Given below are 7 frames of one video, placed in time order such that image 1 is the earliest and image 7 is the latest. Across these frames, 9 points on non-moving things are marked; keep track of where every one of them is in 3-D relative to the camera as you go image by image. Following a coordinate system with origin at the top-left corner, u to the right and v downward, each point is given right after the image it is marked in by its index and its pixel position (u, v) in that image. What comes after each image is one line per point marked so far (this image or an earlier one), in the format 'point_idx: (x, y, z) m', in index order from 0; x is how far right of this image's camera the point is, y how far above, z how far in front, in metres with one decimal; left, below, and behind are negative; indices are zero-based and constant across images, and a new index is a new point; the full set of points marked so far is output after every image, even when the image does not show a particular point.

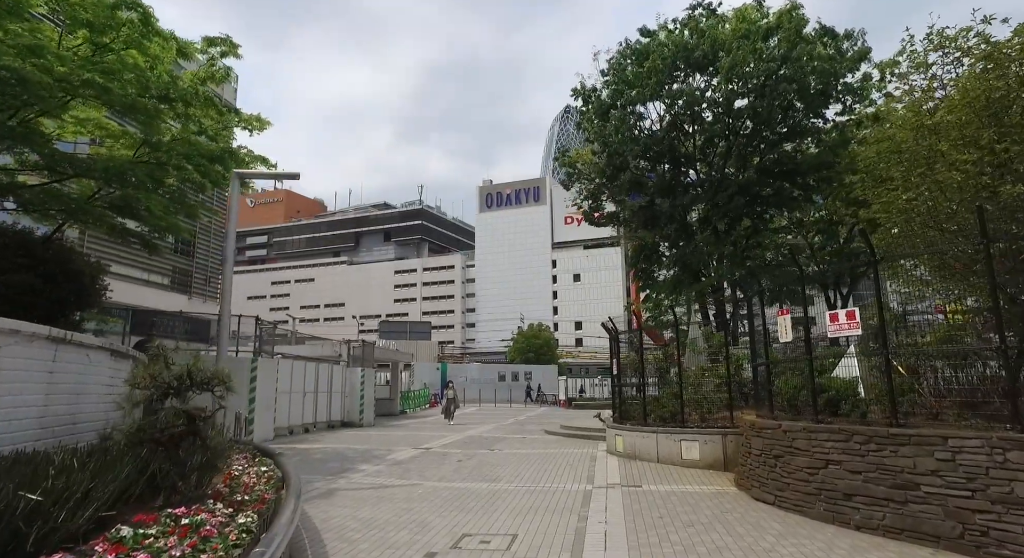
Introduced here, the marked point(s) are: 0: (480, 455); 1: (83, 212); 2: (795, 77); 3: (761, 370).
0: (-0.6, -3.4, +11.2) m
1: (-6.4, +1.0, +8.6) m
2: (+8.0, +5.7, +16.4) m
3: (+3.6, -1.3, +8.2) m
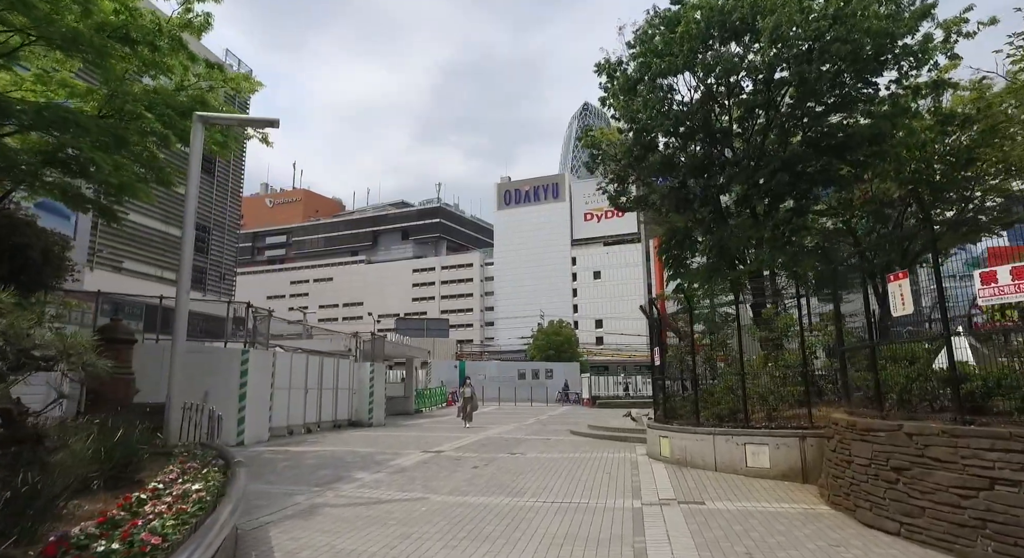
0: (-0.2, -3.0, +9.6) m
1: (-6.1, +1.4, +7.3) m
2: (+8.5, +6.1, +14.6) m
3: (+3.8, -0.9, +6.5) m
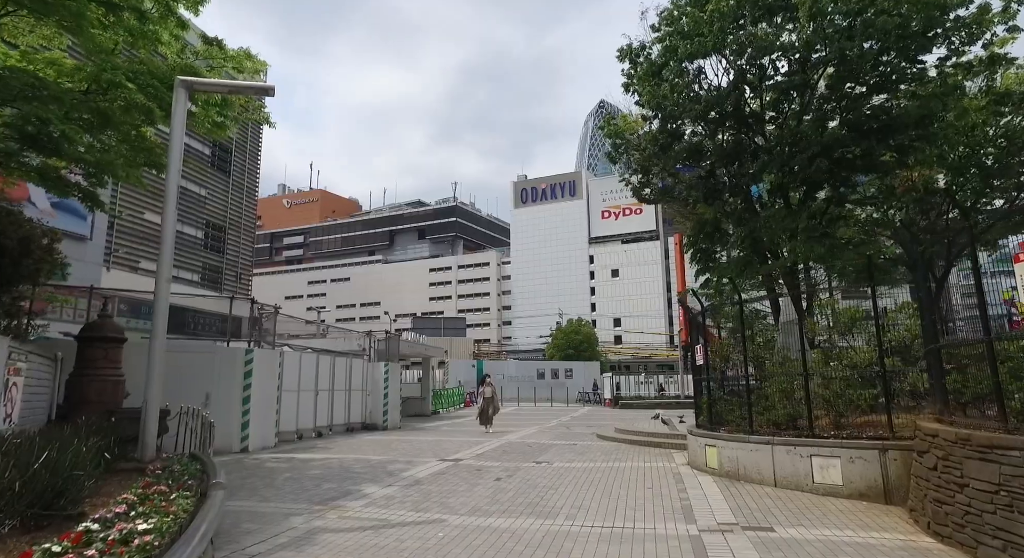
0: (+0.2, -2.9, +8.7) m
1: (-5.8, +1.5, +6.5) m
2: (+9.0, +6.3, +13.5) m
3: (+4.1, -0.7, +5.5) m
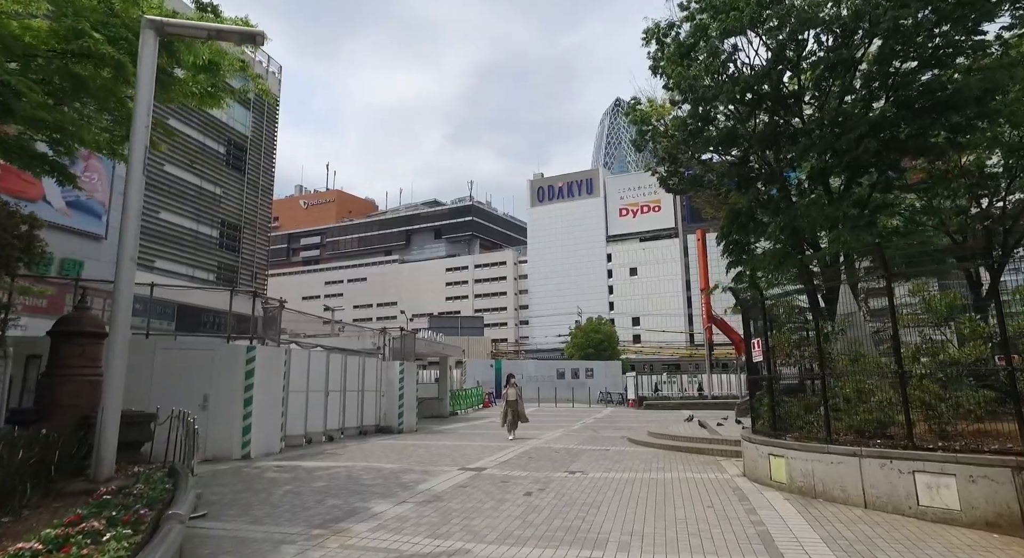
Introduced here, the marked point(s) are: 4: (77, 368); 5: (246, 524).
0: (+0.6, -2.7, +7.7) m
1: (-5.5, +1.6, +5.7) m
2: (+9.5, +6.6, +12.2) m
3: (+4.4, -0.5, +4.3) m
4: (-5.0, -1.0, +6.6) m
5: (-2.4, -2.3, +5.3) m
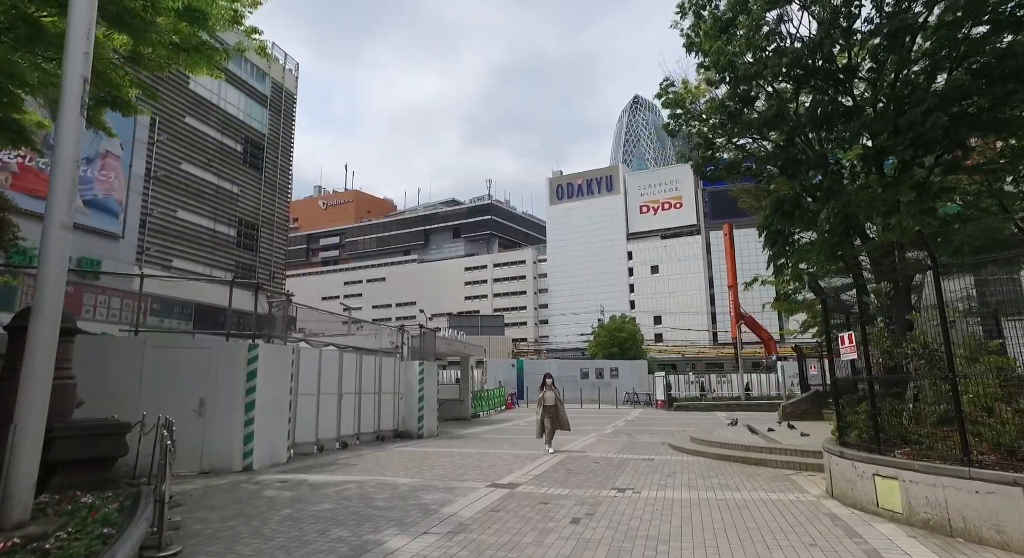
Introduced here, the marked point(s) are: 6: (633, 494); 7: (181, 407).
0: (+1.1, -2.5, +6.4) m
1: (-5.1, +1.8, +4.6) m
2: (+10.0, +6.8, +10.6) m
3: (+4.8, -0.3, +3.0) m
4: (-4.6, -0.9, +5.6) m
5: (-2.1, -2.1, +4.2) m
6: (+1.5, -2.6, +7.0) m
7: (-4.9, -1.9, +8.5) m
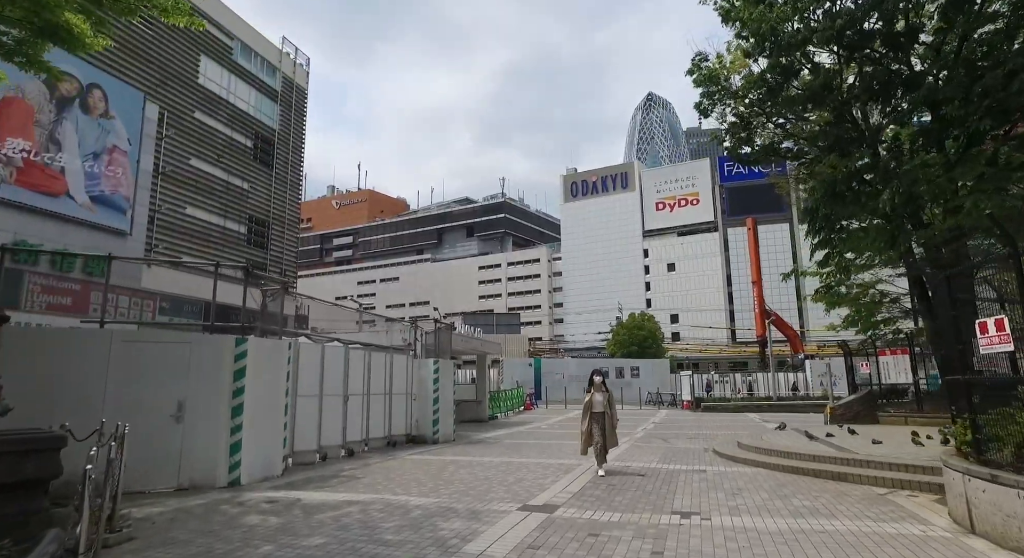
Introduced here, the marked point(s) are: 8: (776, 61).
0: (+1.4, -2.3, +5.1) m
1: (-4.8, +2.0, +3.4) m
2: (+10.4, +7.1, +9.1) m
3: (+5.0, 0.0, +1.5) m
4: (-4.3, -0.7, +4.3) m
5: (-1.8, -1.9, +2.9) m
6: (+1.8, -2.4, +5.6) m
7: (-4.5, -1.7, +7.3) m
8: (+6.1, +5.1, +12.7) m
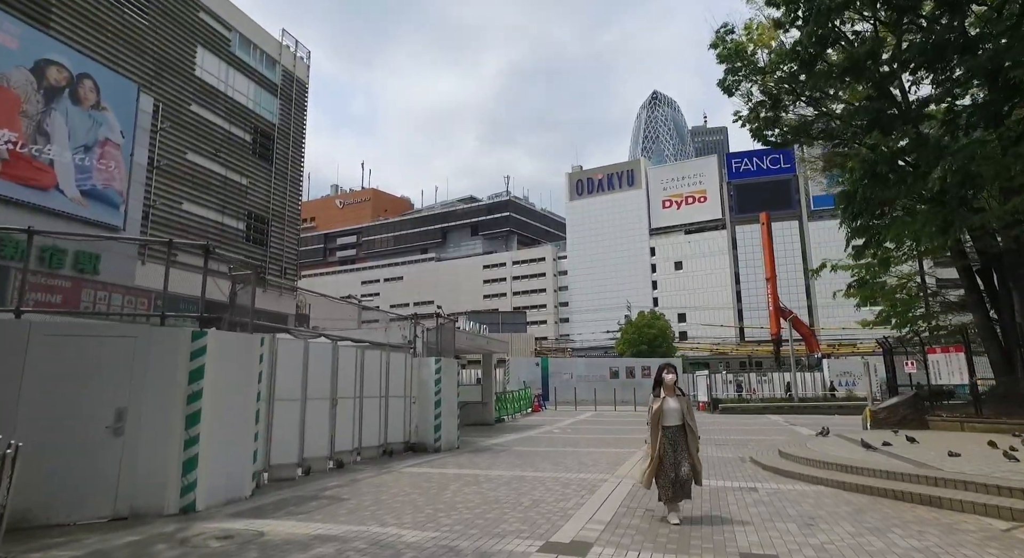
0: (+1.6, -2.0, +3.7) m
1: (-4.7, +2.2, +2.0) m
2: (+10.6, +7.4, +7.6) m
3: (+5.2, +0.2, +0.1) m
4: (-4.1, -0.4, +3.0) m
5: (-1.6, -1.6, +1.5) m
6: (+2.0, -2.1, +4.2) m
7: (-4.3, -1.5, +6.0) m
8: (+6.3, +5.4, +11.3) m
